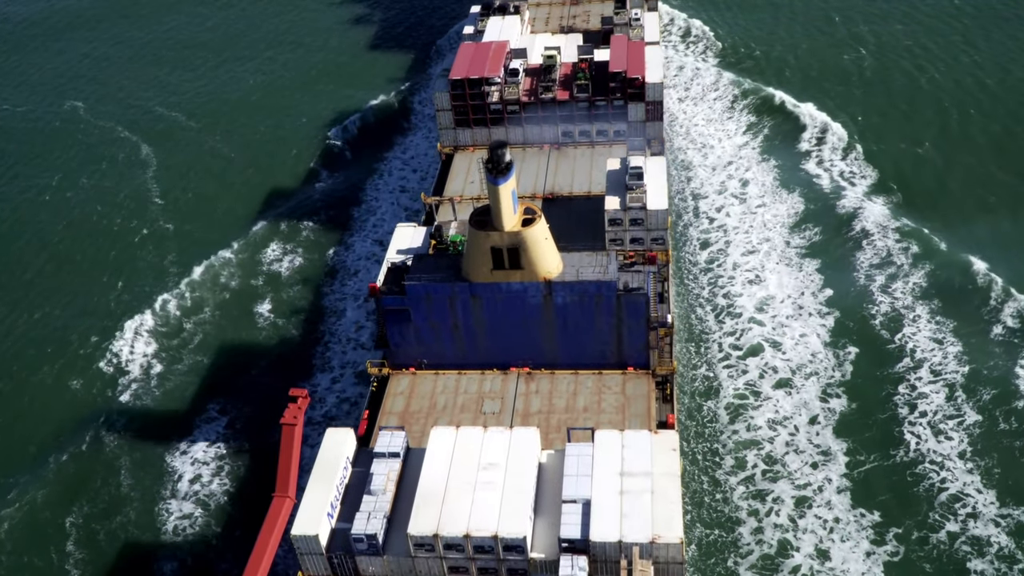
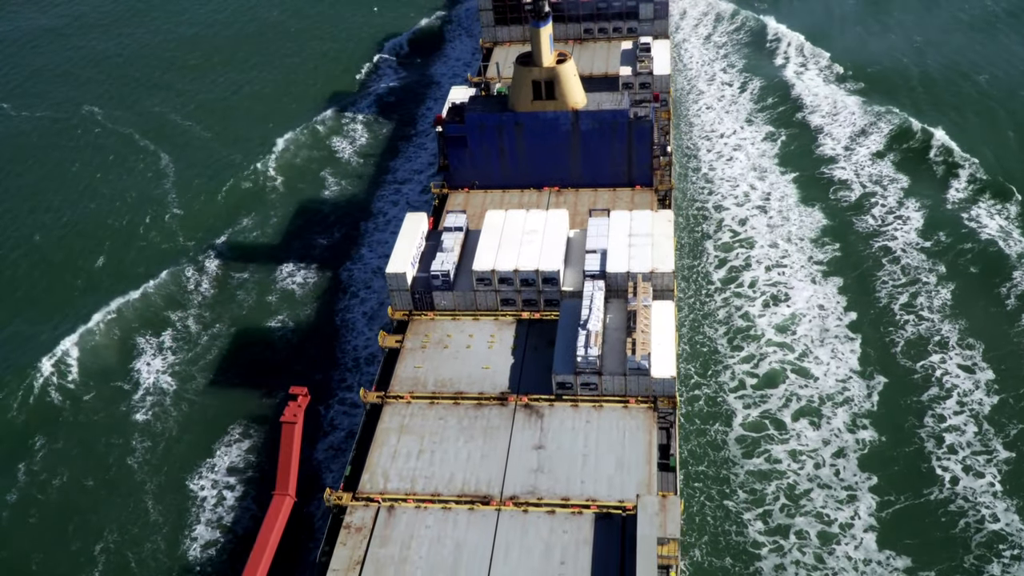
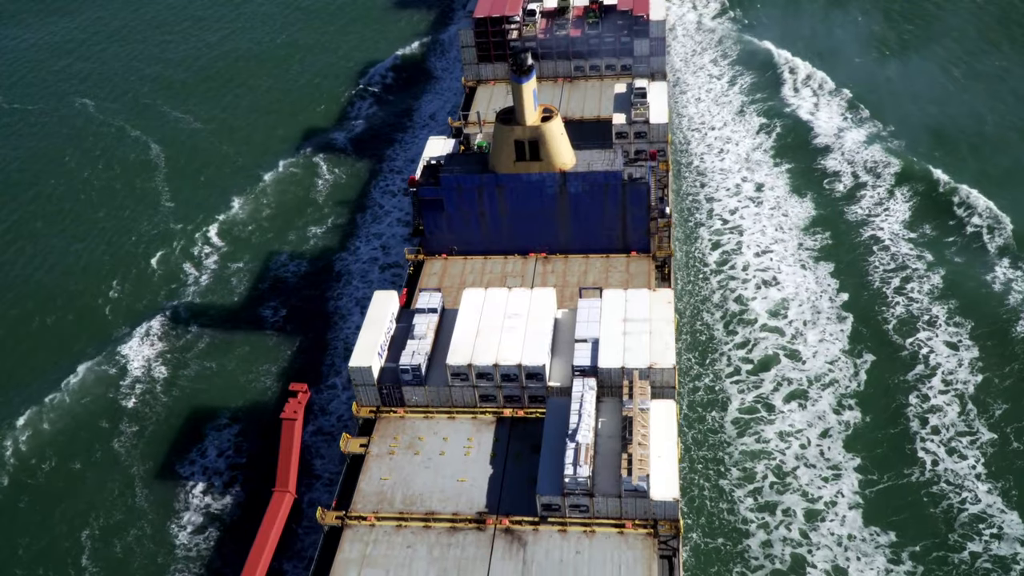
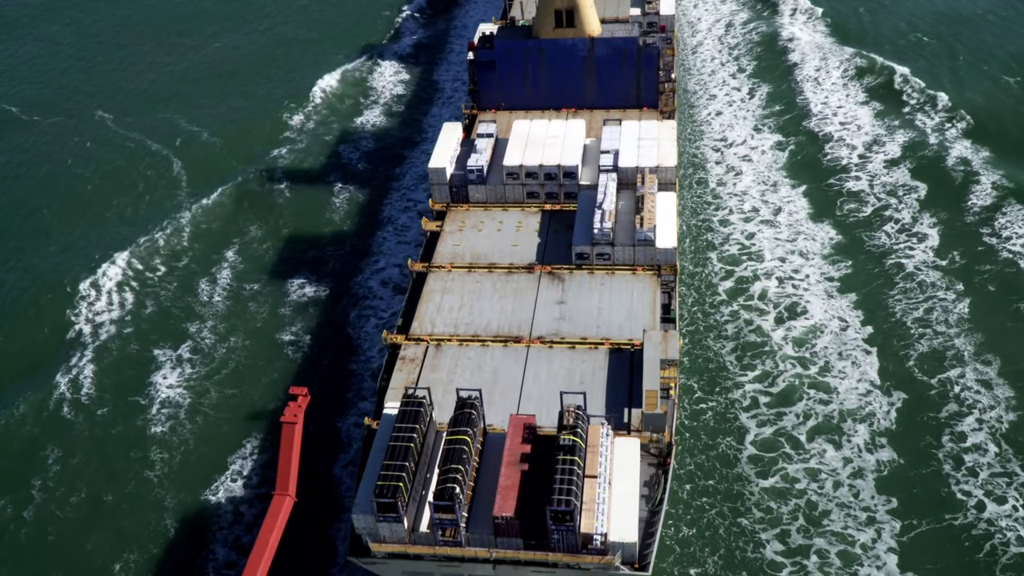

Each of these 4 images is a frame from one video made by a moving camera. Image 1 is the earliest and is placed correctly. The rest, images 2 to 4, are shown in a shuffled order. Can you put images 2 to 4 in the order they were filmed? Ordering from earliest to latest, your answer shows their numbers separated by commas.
3, 2, 4
